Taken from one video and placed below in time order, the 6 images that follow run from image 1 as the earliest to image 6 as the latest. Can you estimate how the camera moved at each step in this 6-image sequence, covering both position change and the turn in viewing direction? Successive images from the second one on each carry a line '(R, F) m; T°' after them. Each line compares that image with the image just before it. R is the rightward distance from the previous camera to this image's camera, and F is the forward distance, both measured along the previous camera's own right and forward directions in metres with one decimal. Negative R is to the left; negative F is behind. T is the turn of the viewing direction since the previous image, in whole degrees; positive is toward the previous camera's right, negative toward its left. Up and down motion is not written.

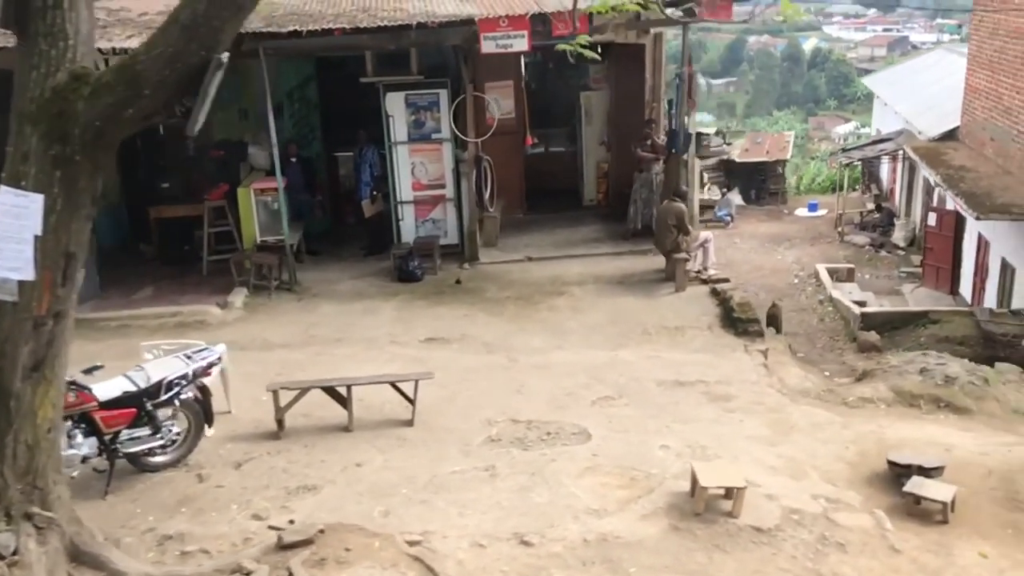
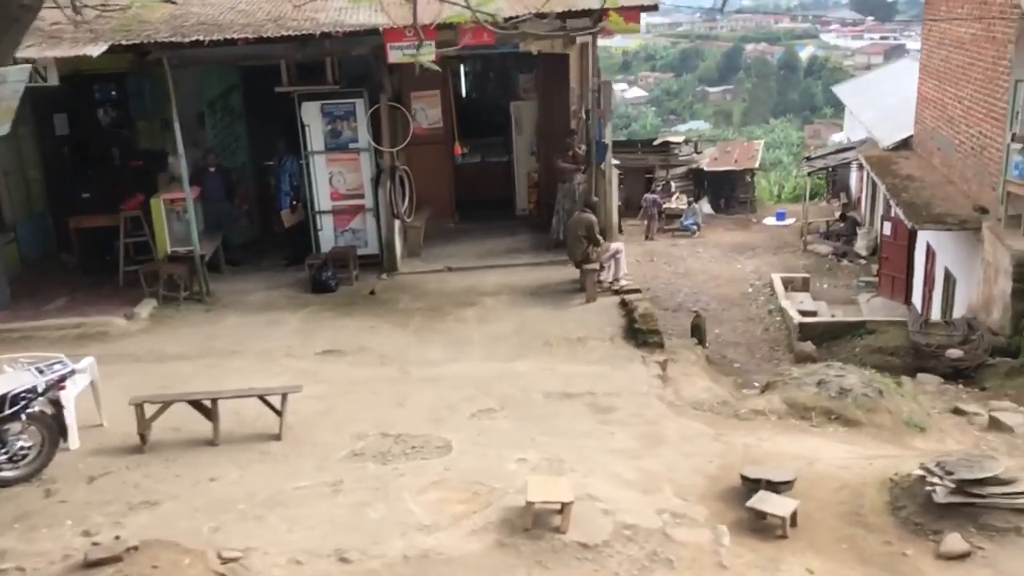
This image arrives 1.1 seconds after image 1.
(+0.7, 0.0) m; 0°
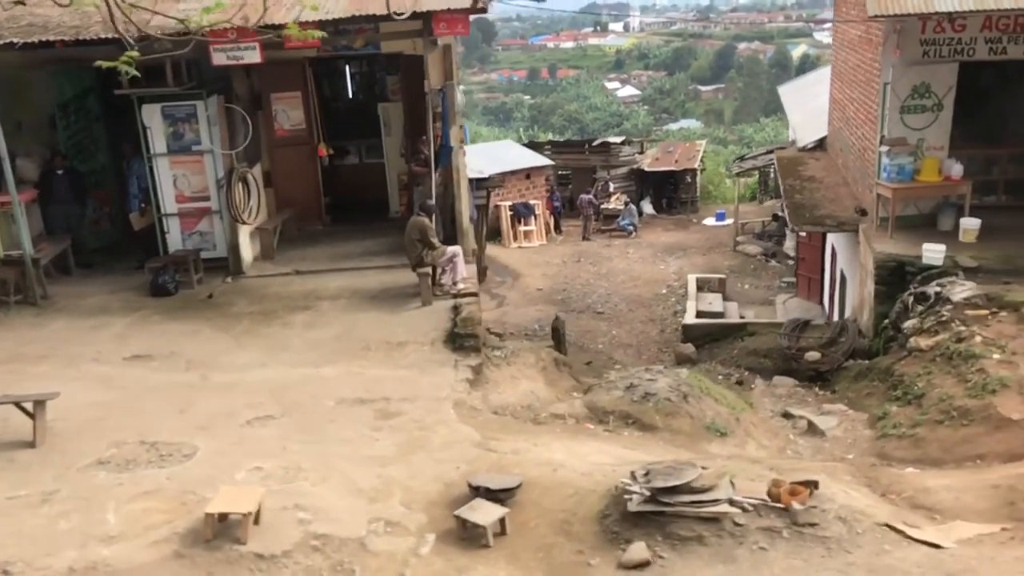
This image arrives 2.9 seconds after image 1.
(+1.3, 0.0) m; +1°
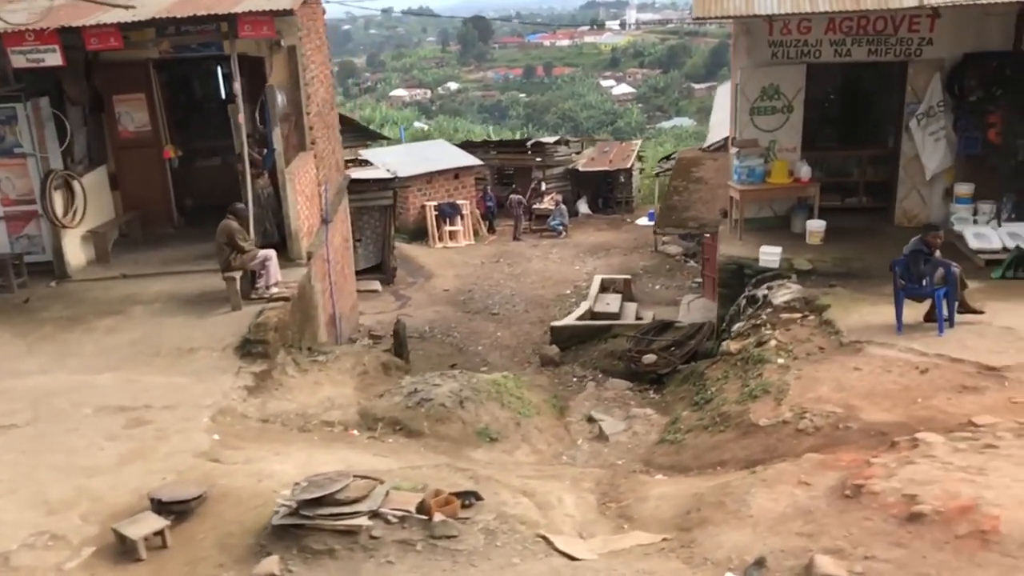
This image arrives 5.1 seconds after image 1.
(+1.5, 0.0) m; +1°
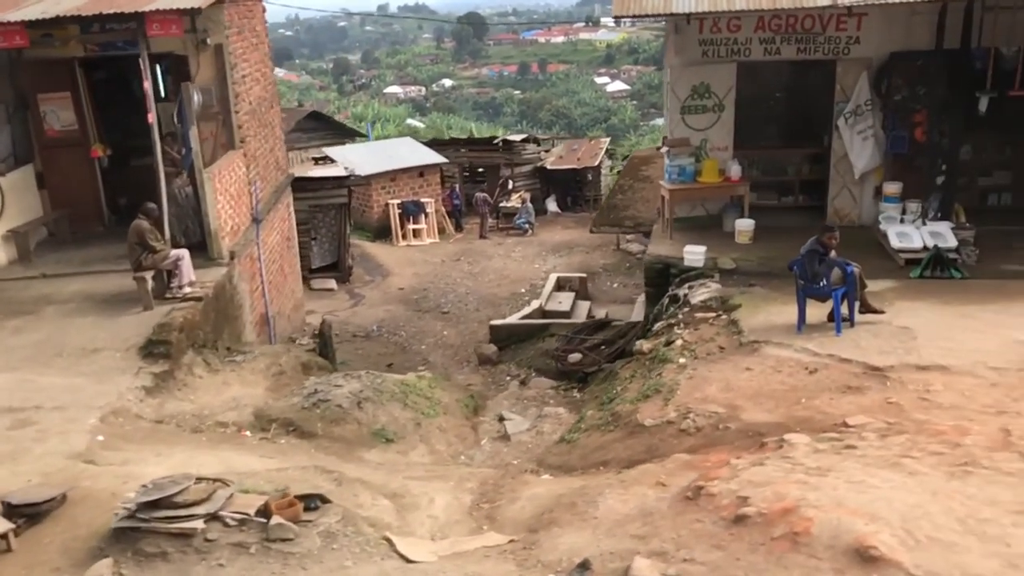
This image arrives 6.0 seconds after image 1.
(+0.7, 0.0) m; +1°
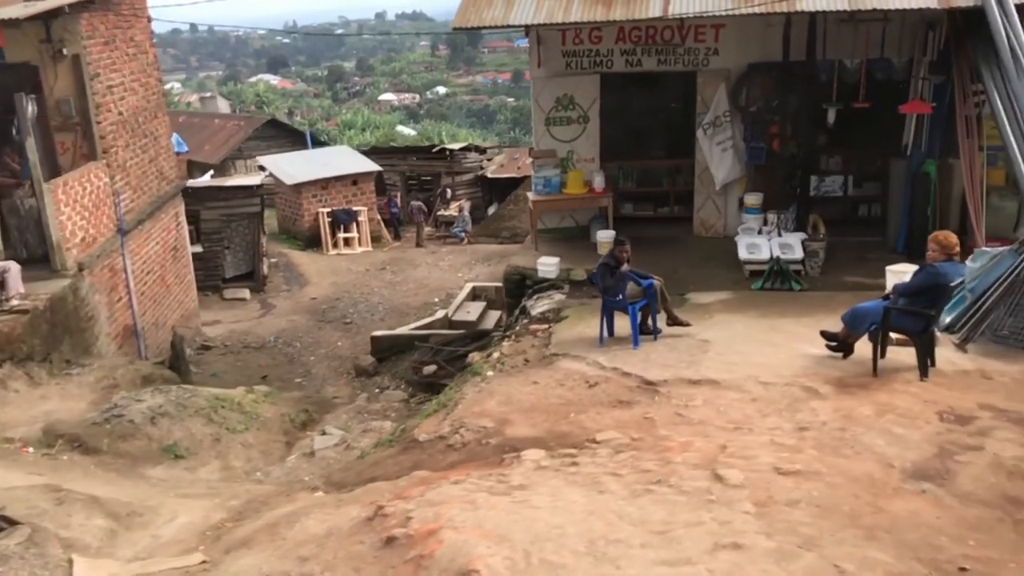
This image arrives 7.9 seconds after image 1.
(+1.4, 0.0) m; +1°
